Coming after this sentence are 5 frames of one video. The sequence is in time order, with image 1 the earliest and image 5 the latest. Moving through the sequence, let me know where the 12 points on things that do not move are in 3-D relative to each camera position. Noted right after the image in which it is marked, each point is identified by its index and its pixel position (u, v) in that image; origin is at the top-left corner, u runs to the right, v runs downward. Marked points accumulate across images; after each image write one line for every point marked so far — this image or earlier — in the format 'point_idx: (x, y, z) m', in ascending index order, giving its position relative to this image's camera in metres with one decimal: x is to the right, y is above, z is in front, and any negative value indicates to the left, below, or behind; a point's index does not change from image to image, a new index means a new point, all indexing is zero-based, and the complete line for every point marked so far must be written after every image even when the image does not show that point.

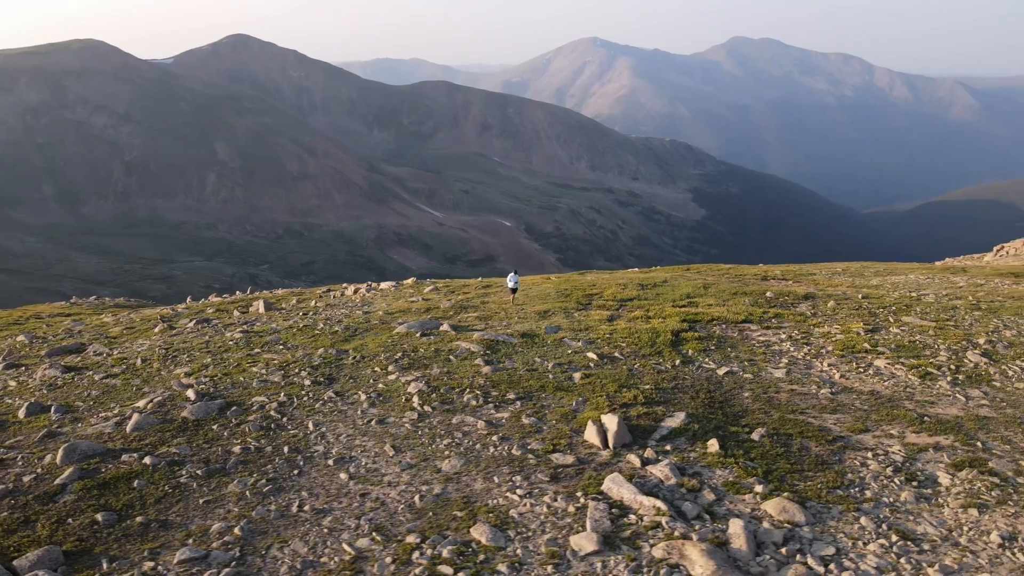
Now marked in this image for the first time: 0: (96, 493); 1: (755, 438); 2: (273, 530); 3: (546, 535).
0: (-6.5, -3.2, +11.5) m
1: (+4.6, -2.8, +13.8) m
2: (-3.4, -3.5, +10.6) m
3: (+0.5, -3.5, +10.3) m
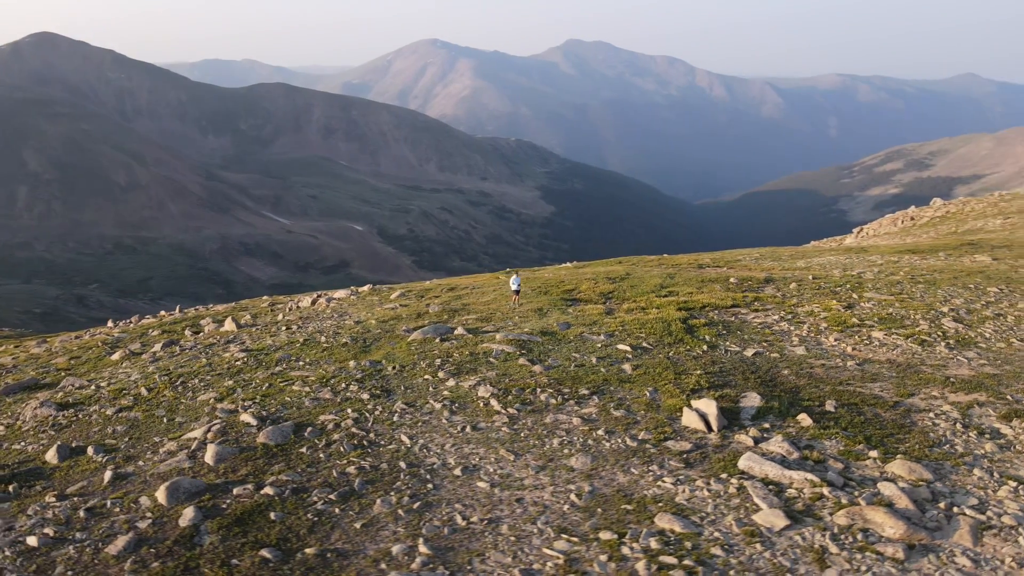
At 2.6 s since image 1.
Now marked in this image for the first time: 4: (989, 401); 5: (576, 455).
0: (-3.9, -3.4, +10.5) m
1: (+6.4, -2.4, +14.9) m
2: (-0.8, -3.6, +10.3) m
3: (+3.2, -3.3, +10.7) m
4: (+10.0, -2.4, +15.6) m
5: (+1.1, -2.9, +13.0) m
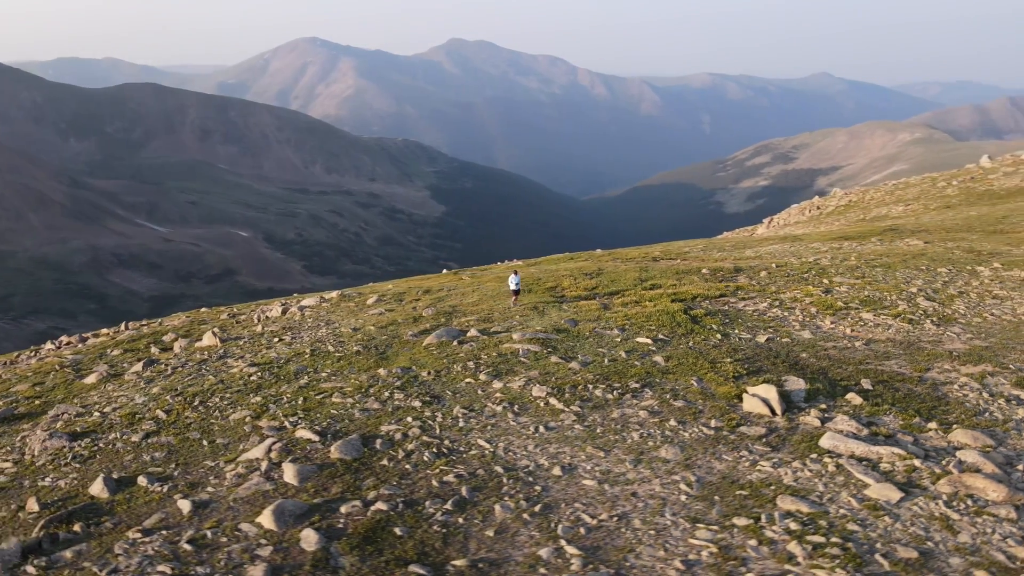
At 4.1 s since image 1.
0: (-1.9, -3.6, +10.1) m
1: (+7.7, -2.1, +15.8) m
2: (+1.2, -3.5, +10.3) m
3: (+5.0, -3.1, +11.2) m
4: (+11.1, -1.9, +17.0) m
5: (+2.7, -2.9, +13.3) m
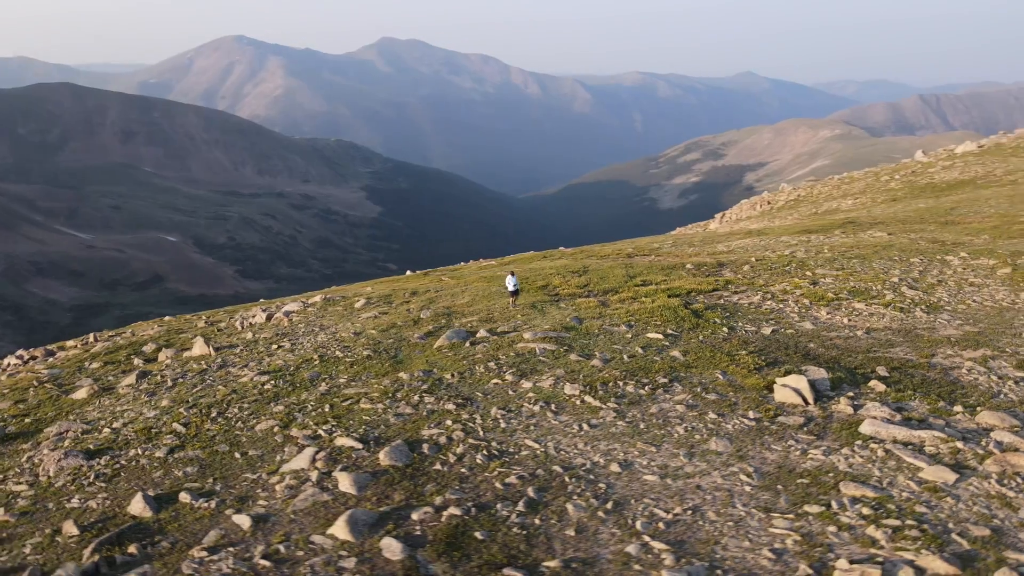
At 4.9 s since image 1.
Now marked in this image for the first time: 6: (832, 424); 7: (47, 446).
0: (-0.7, -3.6, +10.0) m
1: (+8.3, -1.9, +16.4) m
2: (+2.4, -3.5, +10.4) m
3: (+6.1, -3.0, +11.7) m
4: (+11.7, -1.6, +17.9) m
5: (+3.6, -2.8, +13.5) m
6: (+6.0, -2.6, +13.9) m
7: (-10.2, -3.5, +16.2) m
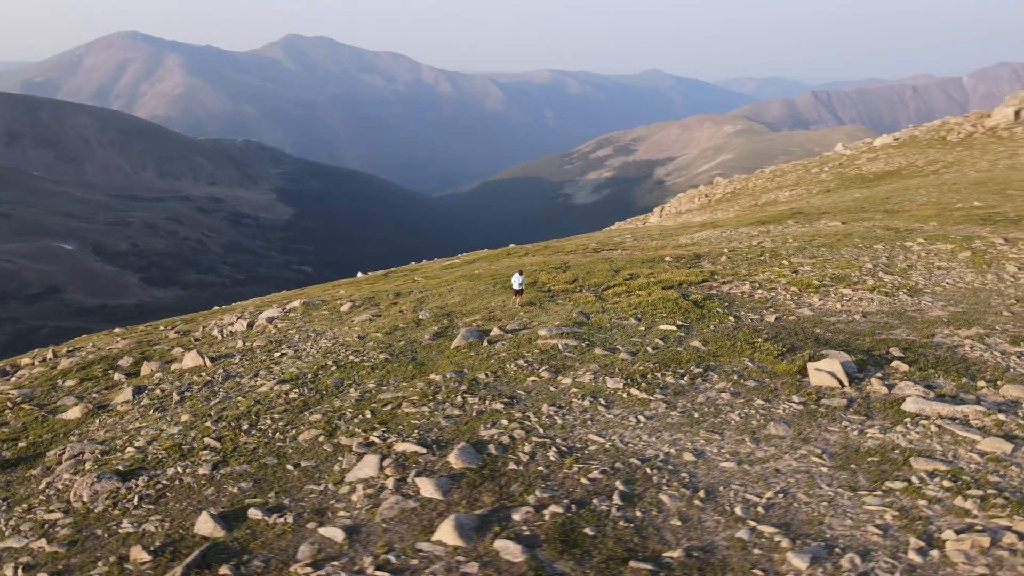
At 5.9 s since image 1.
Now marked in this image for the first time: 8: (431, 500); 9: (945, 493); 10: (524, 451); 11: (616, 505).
0: (+0.9, -3.5, +10.0) m
1: (+9.1, -1.6, +17.4) m
2: (+4.0, -3.4, +10.7) m
3: (+7.5, -2.7, +12.4) m
4: (+12.3, -1.2, +19.1) m
5: (+4.8, -2.6, +13.9) m
6: (+7.1, -2.3, +14.5) m
7: (-9.2, -3.7, +15.2) m
8: (-1.3, -3.4, +11.7) m
9: (+6.4, -3.1, +11.0) m
10: (+0.2, -2.9, +13.2) m
11: (+1.6, -3.3, +11.2) m
